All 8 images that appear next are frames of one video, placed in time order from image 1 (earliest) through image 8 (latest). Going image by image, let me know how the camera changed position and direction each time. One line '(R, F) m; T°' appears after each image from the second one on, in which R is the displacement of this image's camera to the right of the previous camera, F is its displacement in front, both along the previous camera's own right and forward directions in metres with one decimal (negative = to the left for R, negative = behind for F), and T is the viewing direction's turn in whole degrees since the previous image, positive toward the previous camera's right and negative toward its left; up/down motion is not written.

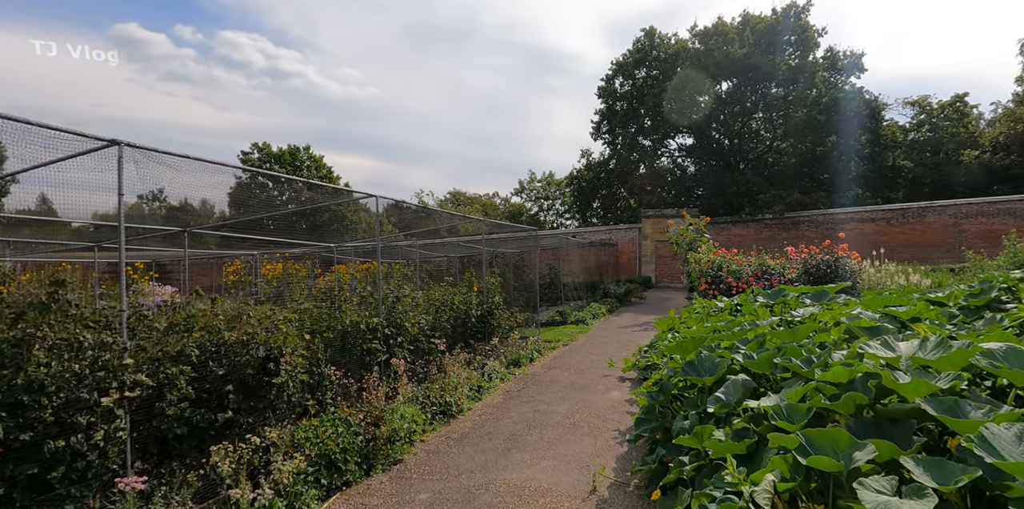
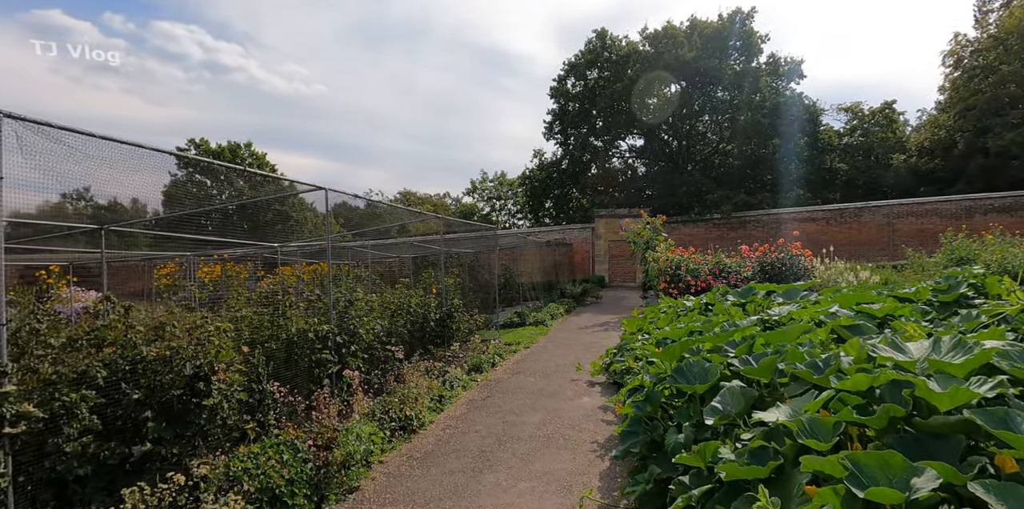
(-0.1, +0.3) m; +5°
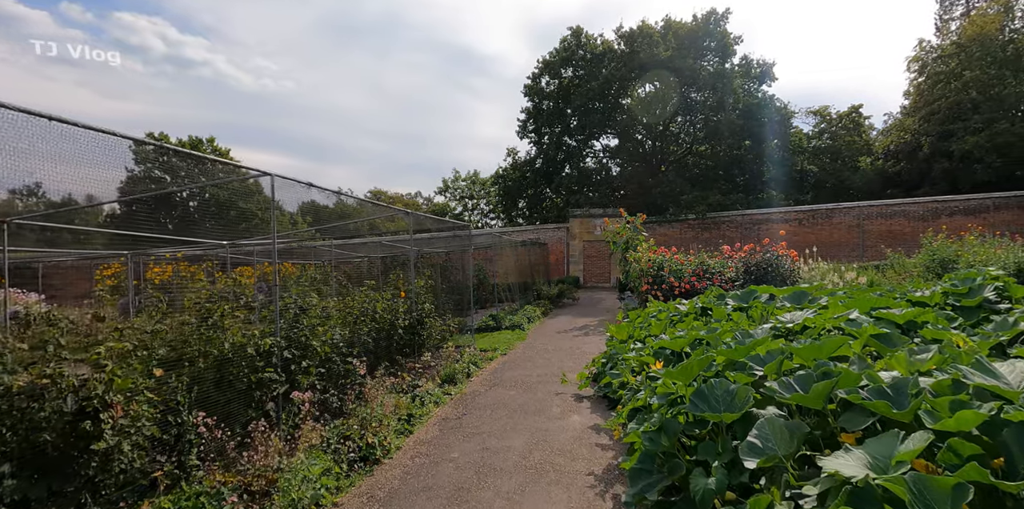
(-0.1, +0.5) m; +3°
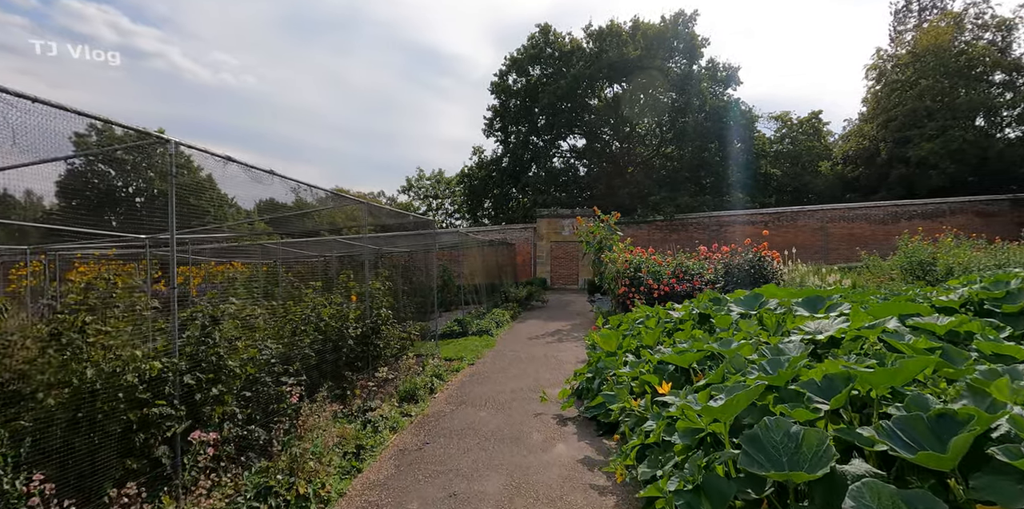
(-0.1, +0.7) m; +4°
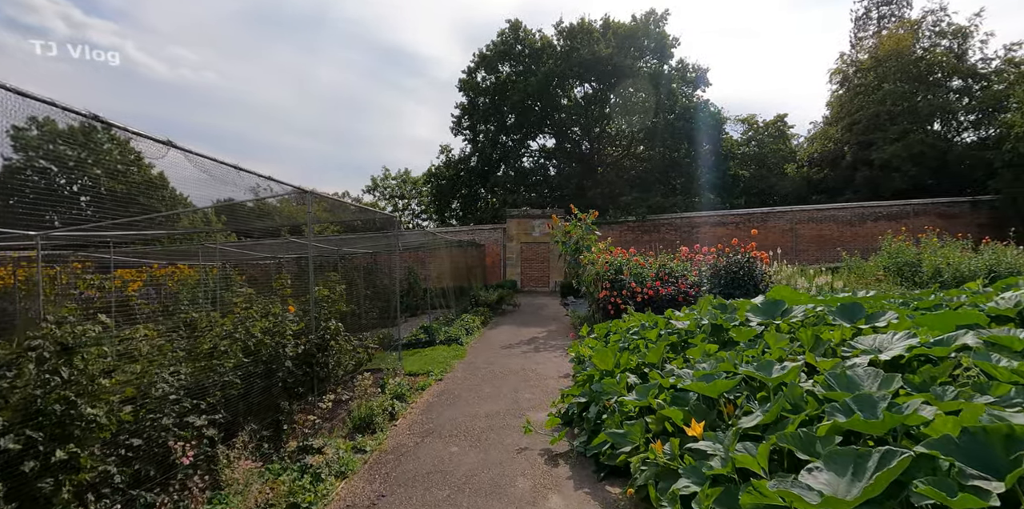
(-0.1, +0.7) m; +4°
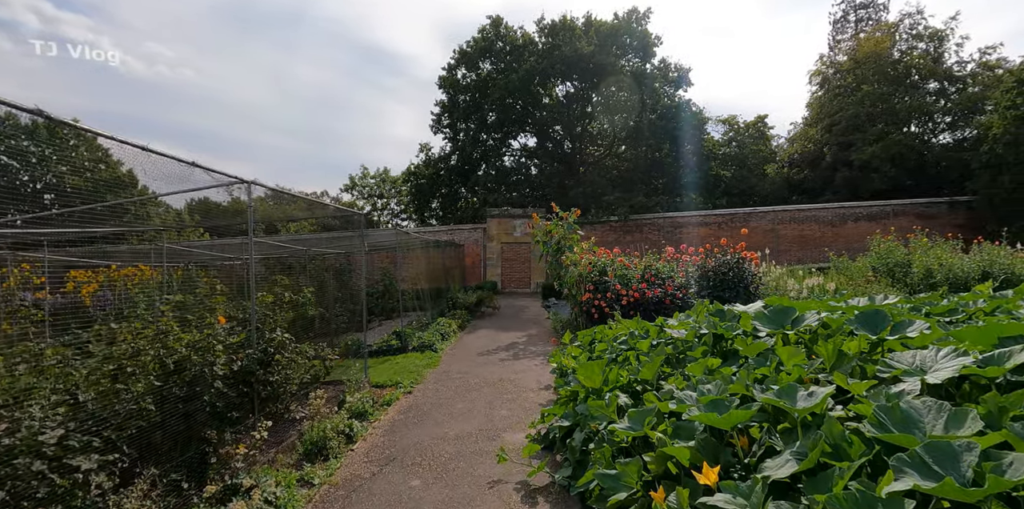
(+0.1, +0.5) m; +2°
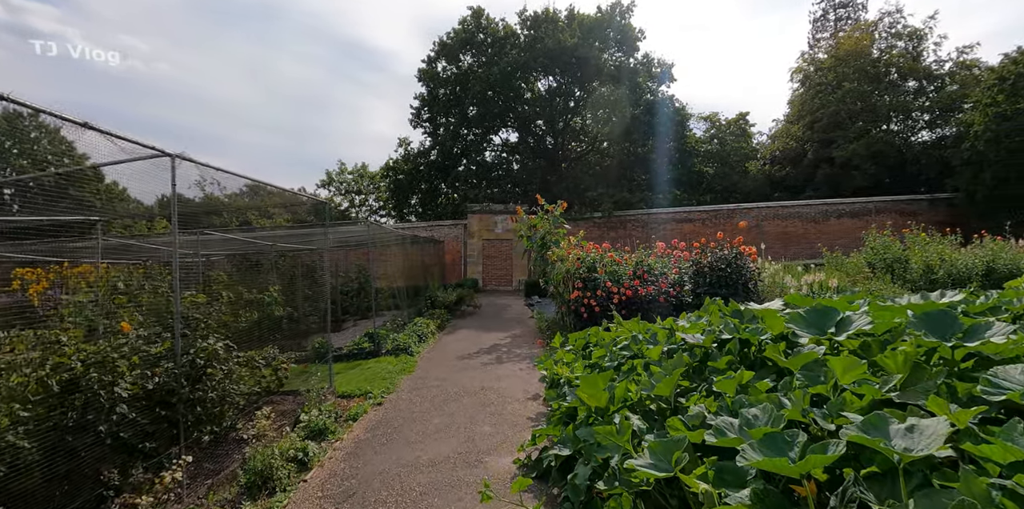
(0.0, +0.5) m; +2°
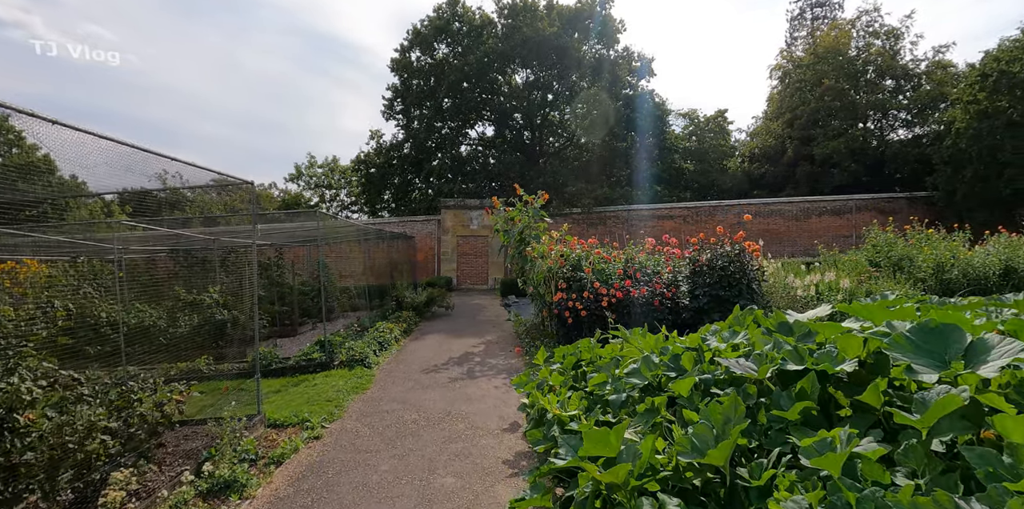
(0.0, +0.8) m; +3°
